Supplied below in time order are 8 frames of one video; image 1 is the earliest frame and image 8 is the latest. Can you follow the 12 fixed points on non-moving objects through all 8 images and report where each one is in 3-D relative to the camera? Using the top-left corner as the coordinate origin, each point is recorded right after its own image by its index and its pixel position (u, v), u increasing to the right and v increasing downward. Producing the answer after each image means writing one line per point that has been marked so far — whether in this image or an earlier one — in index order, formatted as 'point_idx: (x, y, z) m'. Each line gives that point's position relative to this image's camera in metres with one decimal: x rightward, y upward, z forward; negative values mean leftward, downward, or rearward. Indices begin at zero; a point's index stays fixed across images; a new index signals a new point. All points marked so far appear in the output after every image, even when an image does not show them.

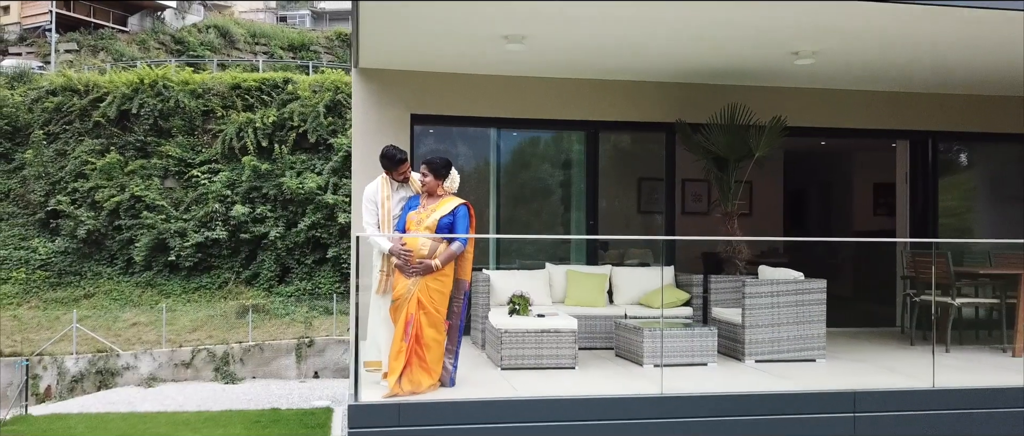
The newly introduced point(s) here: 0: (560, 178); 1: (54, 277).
0: (+0.4, +0.3, +6.0) m
1: (-10.3, -1.3, +19.6) m
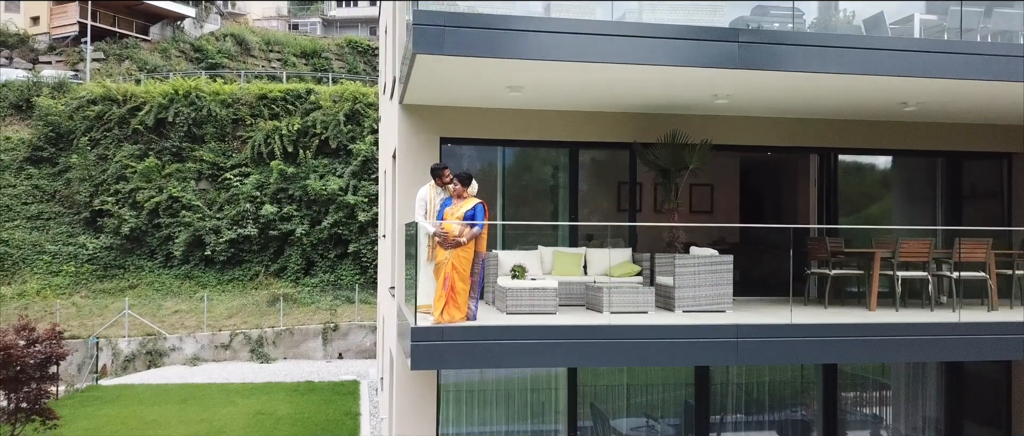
0: (+0.5, +0.3, +8.0) m
1: (-10.3, -1.3, +21.6) m
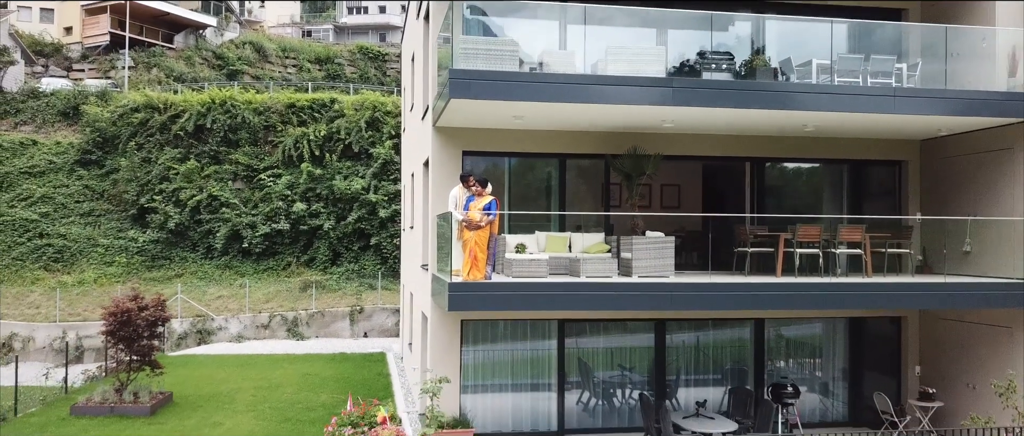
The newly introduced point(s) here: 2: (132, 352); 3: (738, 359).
0: (+0.5, +0.4, +10.5) m
1: (-10.2, -1.2, +24.2) m
2: (-5.1, -1.8, +11.6) m
3: (+2.8, -1.8, +10.8) m
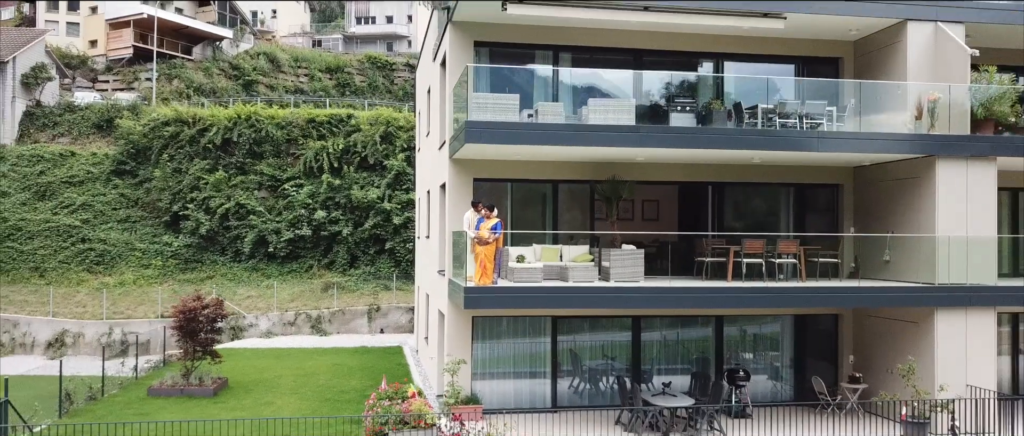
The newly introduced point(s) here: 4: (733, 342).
0: (+0.5, +0.2, +12.7) m
1: (-10.1, -1.4, +26.5) m
2: (-5.1, -2.0, +13.8) m
3: (+2.9, -2.0, +13.0) m
4: (+3.3, -1.9, +13.1) m
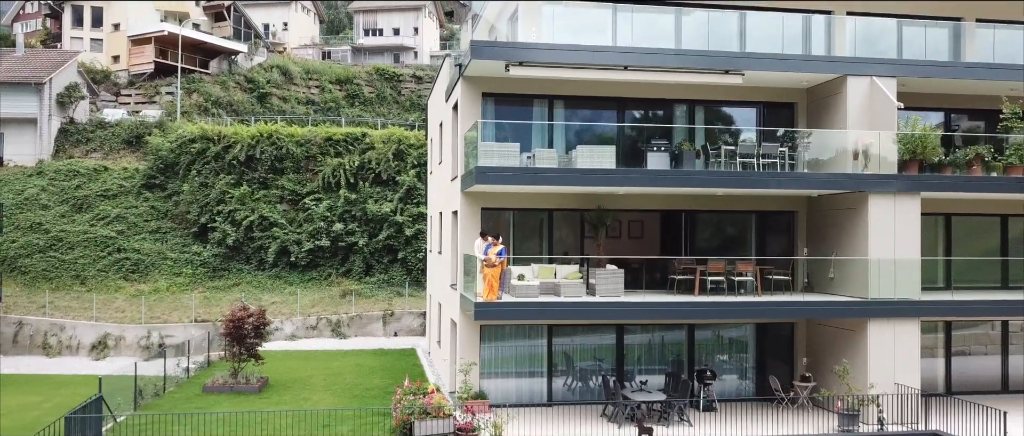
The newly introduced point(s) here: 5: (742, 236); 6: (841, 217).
0: (+0.6, -0.2, +14.9) m
1: (-10.0, -1.8, +28.7) m
2: (-5.0, -2.4, +16.0) m
3: (+2.9, -2.4, +15.2) m
4: (+3.4, -2.2, +15.3) m
5: (+4.1, -0.3, +15.4) m
6: (+5.4, 0.0, +14.3) m
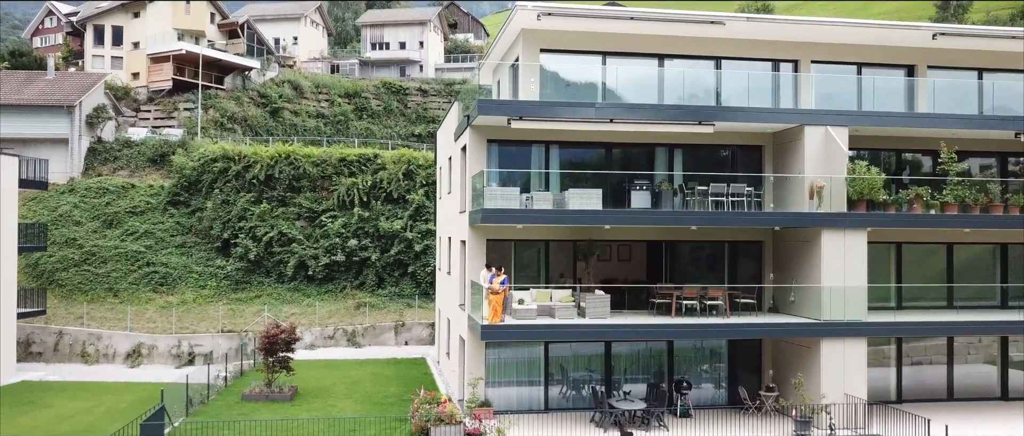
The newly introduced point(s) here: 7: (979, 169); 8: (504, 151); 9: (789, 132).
0: (+0.6, -0.8, +17.0) m
1: (-10.0, -2.4, +30.8) m
2: (-5.0, -3.0, +18.1) m
3: (+2.9, -3.0, +17.3) m
4: (+3.4, -2.8, +17.3) m
5: (+4.1, -0.9, +17.5) m
6: (+5.4, -0.6, +16.3) m
7: (+9.7, +1.0, +18.0) m
8: (-0.1, +1.3, +16.5) m
9: (+5.3, +1.6, +16.6) m
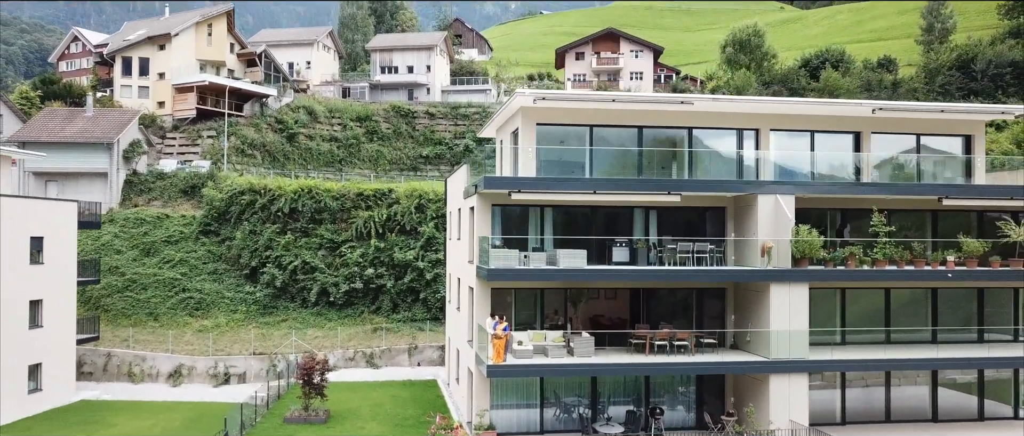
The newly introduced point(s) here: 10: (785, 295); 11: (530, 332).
0: (+0.6, -2.0, +20.1) m
1: (-9.9, -3.6, +34.0) m
2: (-5.0, -4.2, +21.3) m
3: (+2.9, -4.2, +20.4) m
4: (+3.4, -4.0, +20.5) m
5: (+4.2, -2.1, +20.6) m
6: (+5.5, -1.7, +19.4) m
7: (+9.8, -0.2, +21.1) m
8: (-0.1, +0.1, +19.7) m
9: (+5.3, +0.5, +19.7) m
10: (+5.9, -1.7, +18.7) m
11: (+0.4, -2.5, +19.0) m
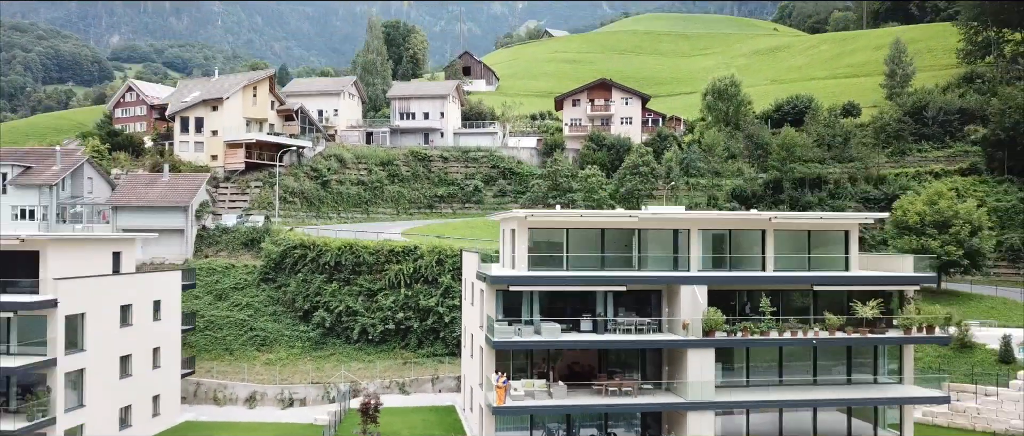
0: (+0.6, -4.6, +28.5) m
1: (-9.8, -6.2, +42.5) m
2: (-5.0, -6.8, +29.7) m
3: (+2.9, -6.8, +28.8) m
4: (+3.4, -6.7, +28.9) m
5: (+4.1, -4.8, +29.0) m
6: (+5.4, -4.4, +27.8) m
7: (+9.7, -2.8, +29.5) m
8: (-0.2, -2.6, +28.1) m
9: (+5.3, -2.2, +28.0) m
10: (+5.8, -4.3, +27.1) m
11: (+0.3, -5.2, +27.5) m
